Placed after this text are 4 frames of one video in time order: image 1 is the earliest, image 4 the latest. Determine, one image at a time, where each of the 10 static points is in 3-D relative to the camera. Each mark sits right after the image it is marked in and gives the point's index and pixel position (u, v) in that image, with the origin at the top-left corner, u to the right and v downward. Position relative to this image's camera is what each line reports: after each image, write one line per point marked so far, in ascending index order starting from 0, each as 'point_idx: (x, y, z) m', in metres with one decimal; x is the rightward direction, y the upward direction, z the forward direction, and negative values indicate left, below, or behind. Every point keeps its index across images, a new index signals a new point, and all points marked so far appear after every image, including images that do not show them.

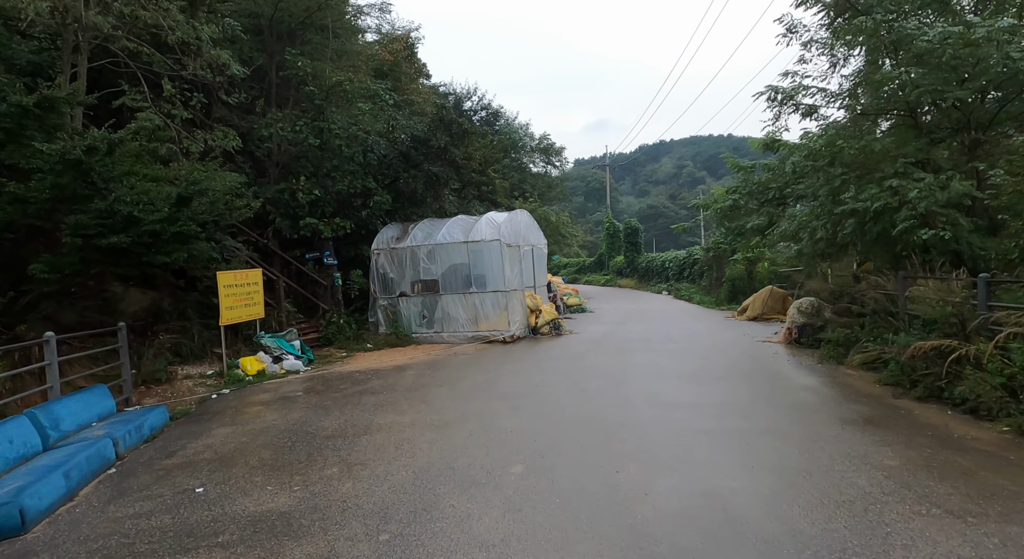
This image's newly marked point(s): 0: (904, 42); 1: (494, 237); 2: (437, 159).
0: (+5.4, +3.3, +7.7) m
1: (-0.4, +1.0, +13.6) m
2: (-2.1, +3.4, +15.9) m
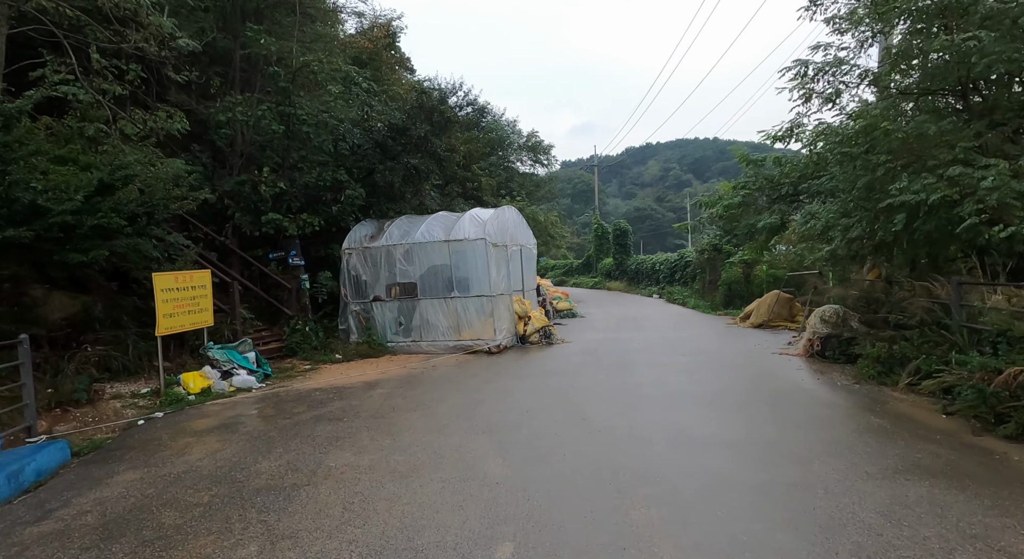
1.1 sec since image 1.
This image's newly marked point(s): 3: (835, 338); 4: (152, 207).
0: (+5.2, +3.2, +6.5) m
1: (-0.7, +1.0, +12.3) m
2: (-2.5, +3.3, +14.5) m
3: (+5.2, -0.9, +9.1) m
4: (-5.3, +1.1, +8.3) m
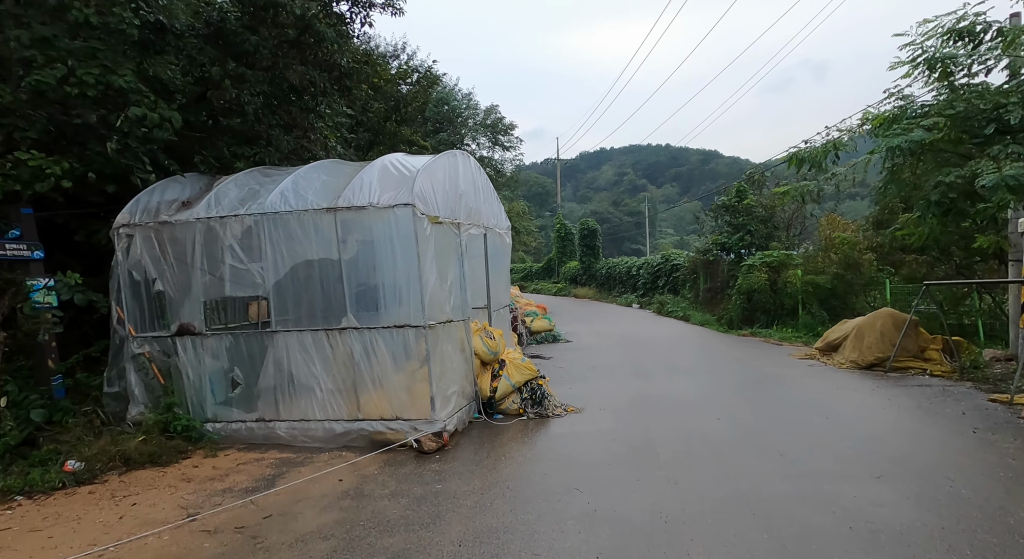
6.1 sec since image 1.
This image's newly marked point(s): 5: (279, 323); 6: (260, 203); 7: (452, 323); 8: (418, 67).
0: (+5.3, +3.1, +0.6) m
1: (-1.1, +0.9, +5.9) m
2: (-3.1, +3.2, +8.0) m
3: (+5.0, -1.1, +3.1) m
4: (-5.4, +1.0, +1.5) m
5: (-2.5, -0.5, +6.0) m
6: (-2.8, +0.8, +6.1) m
7: (-0.6, -0.5, +6.3) m
8: (-3.3, +7.5, +19.8) m
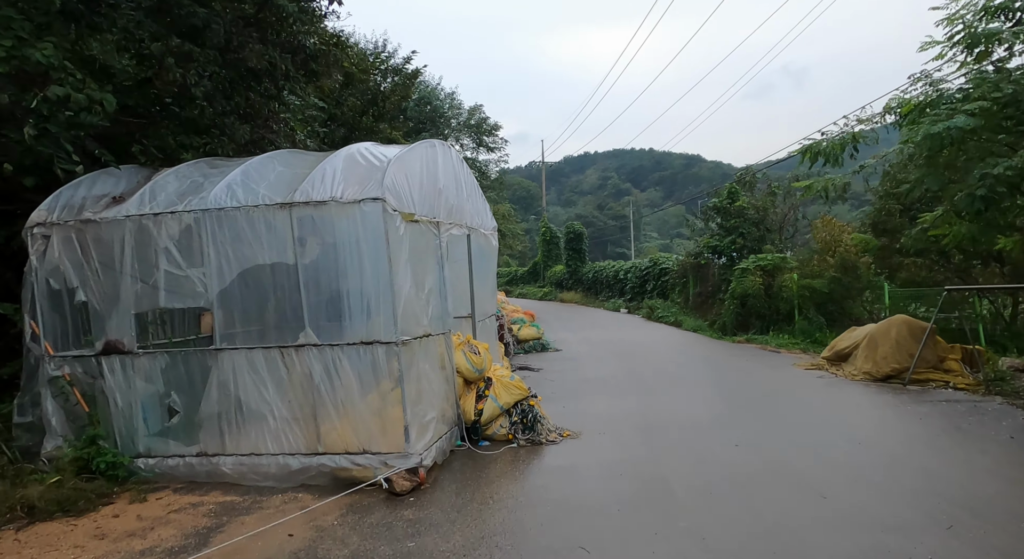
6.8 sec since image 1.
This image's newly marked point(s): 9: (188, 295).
0: (+5.3, +3.1, -0.1) m
1: (-1.3, +0.8, +5.0) m
2: (-3.3, +3.1, +7.0) m
3: (+5.0, -1.1, +2.4) m
4: (-5.4, +1.0, +0.5) m
5: (-2.6, -0.5, +5.1) m
6: (-2.9, +0.8, +5.2) m
7: (-0.8, -0.6, +5.4) m
8: (-3.8, +7.3, +18.9) m
9: (-3.0, -0.1, +5.2) m
